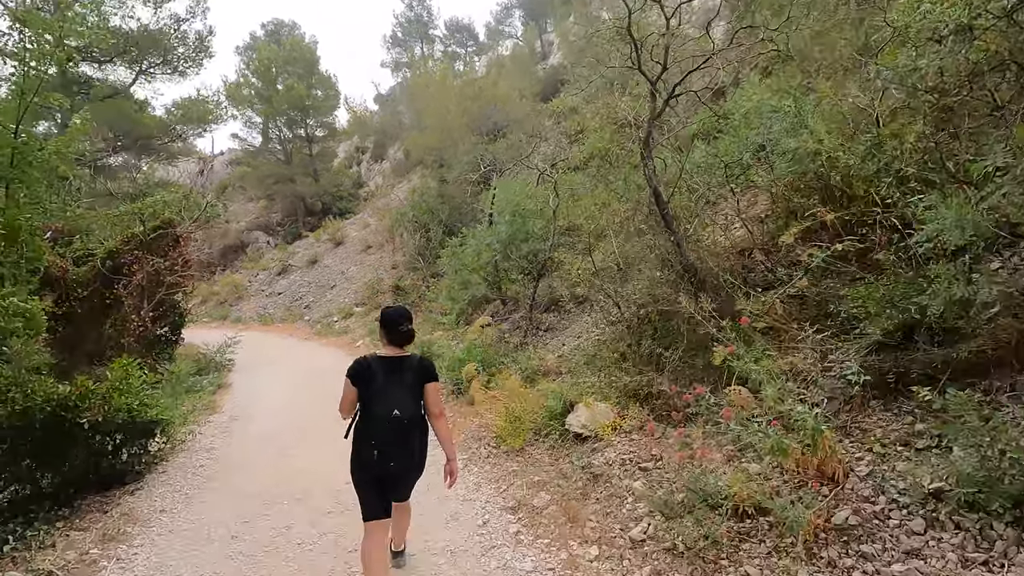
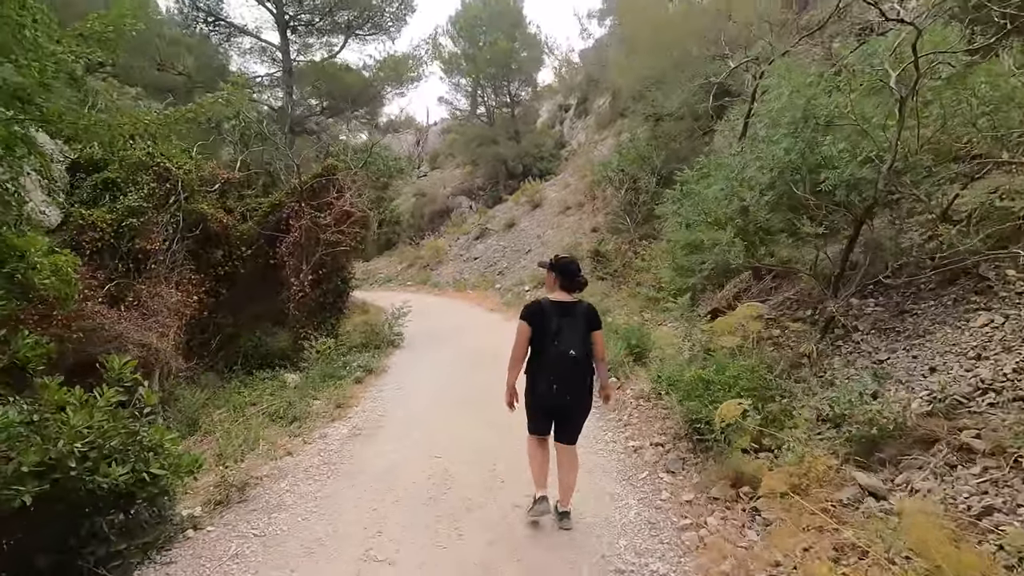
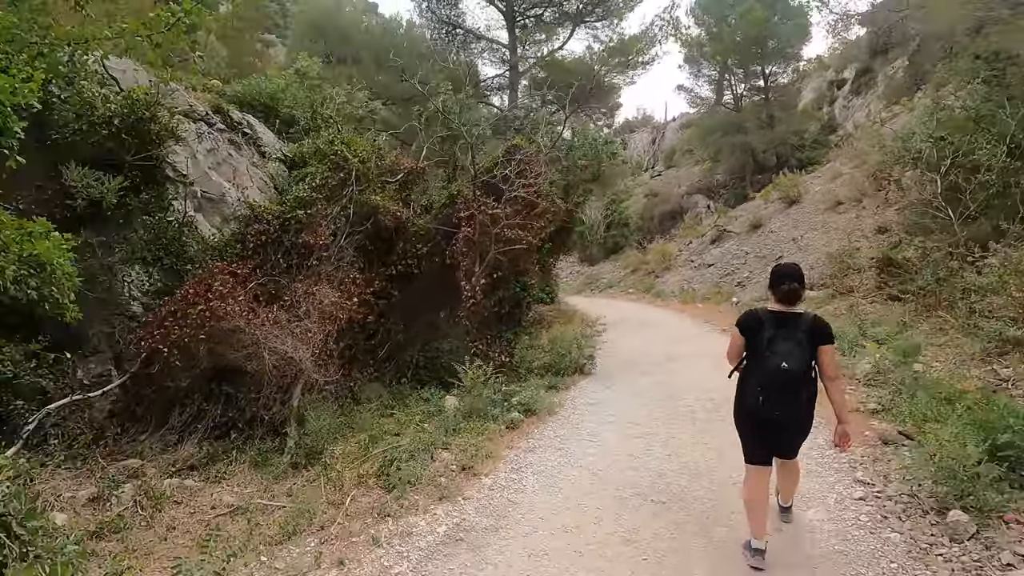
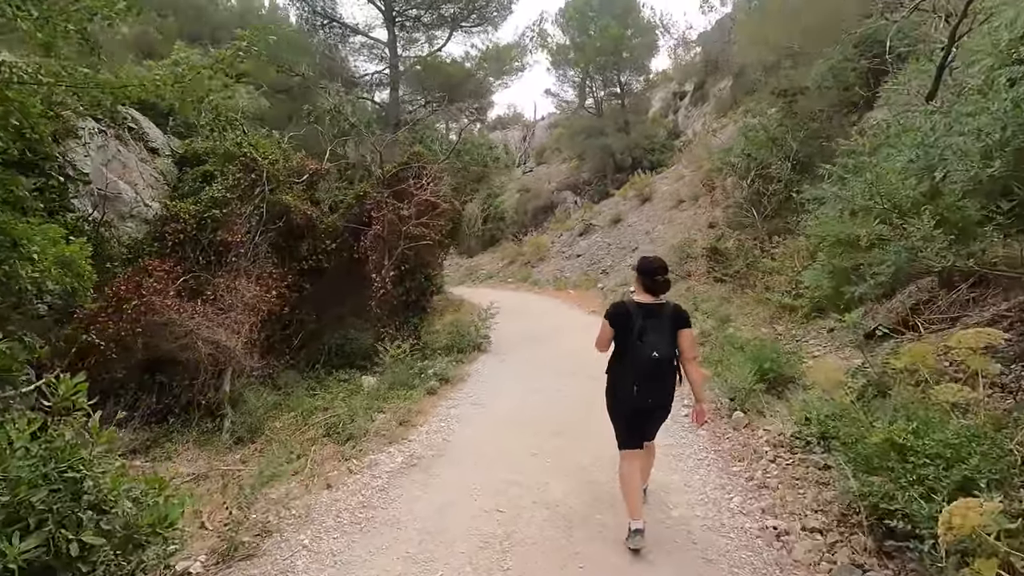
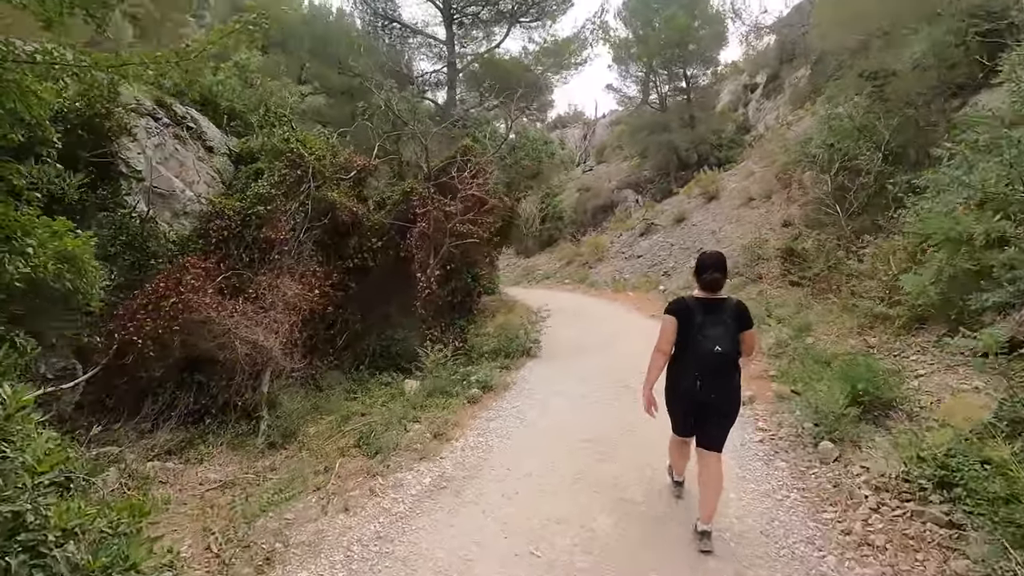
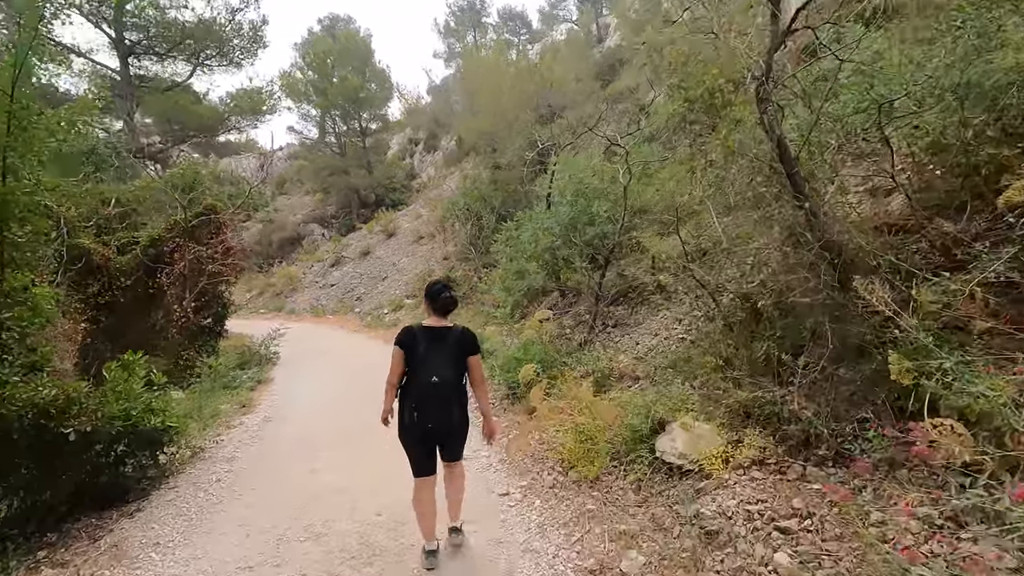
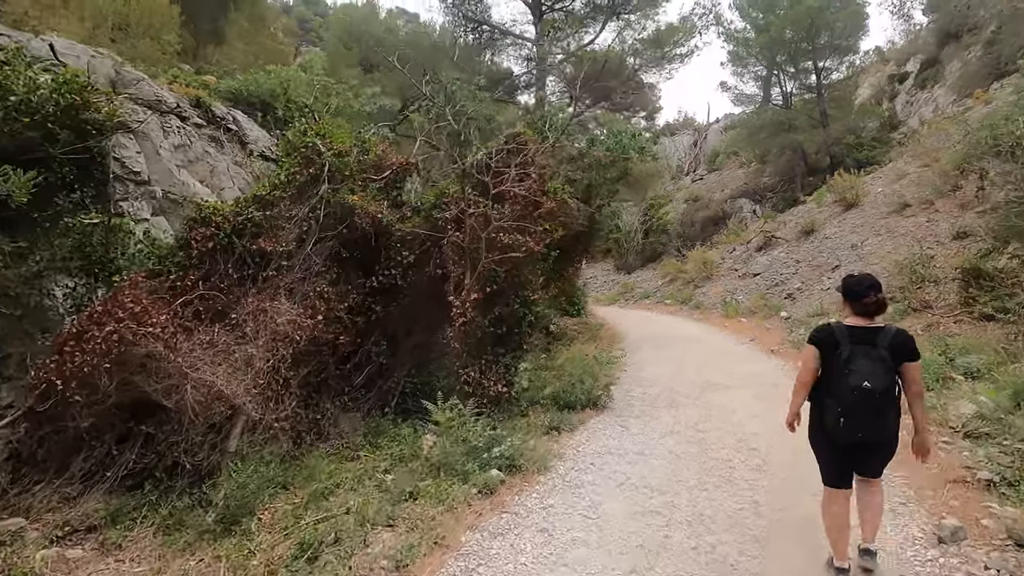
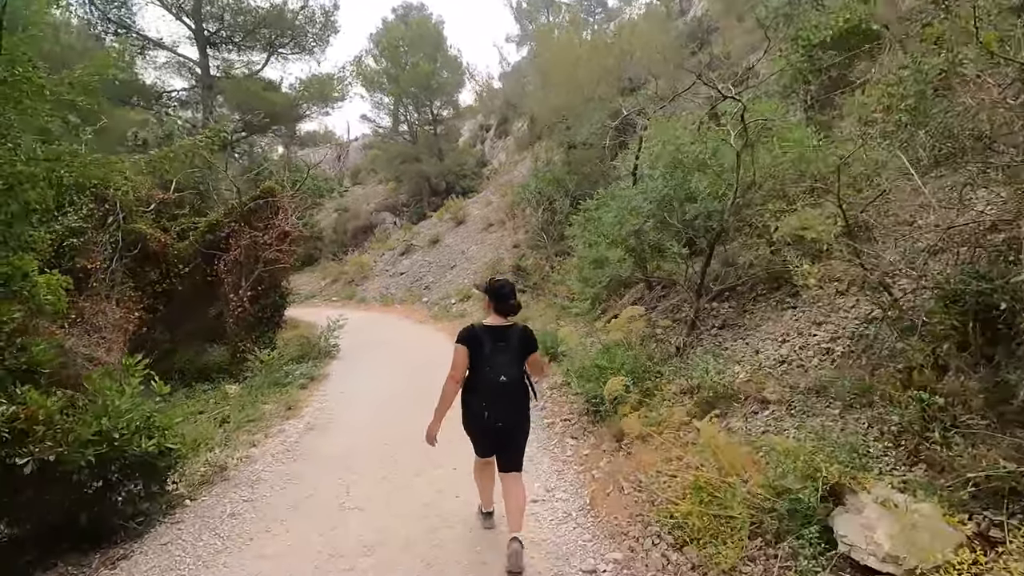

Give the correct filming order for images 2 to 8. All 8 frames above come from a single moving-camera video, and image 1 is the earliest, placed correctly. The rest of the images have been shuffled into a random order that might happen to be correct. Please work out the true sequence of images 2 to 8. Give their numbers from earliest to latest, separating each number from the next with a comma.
6, 8, 2, 4, 5, 3, 7
